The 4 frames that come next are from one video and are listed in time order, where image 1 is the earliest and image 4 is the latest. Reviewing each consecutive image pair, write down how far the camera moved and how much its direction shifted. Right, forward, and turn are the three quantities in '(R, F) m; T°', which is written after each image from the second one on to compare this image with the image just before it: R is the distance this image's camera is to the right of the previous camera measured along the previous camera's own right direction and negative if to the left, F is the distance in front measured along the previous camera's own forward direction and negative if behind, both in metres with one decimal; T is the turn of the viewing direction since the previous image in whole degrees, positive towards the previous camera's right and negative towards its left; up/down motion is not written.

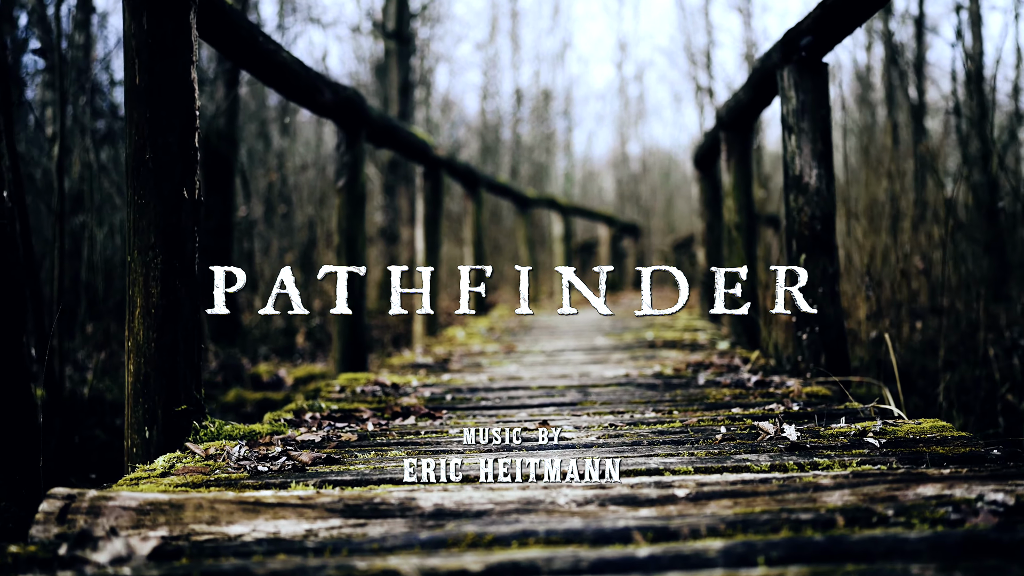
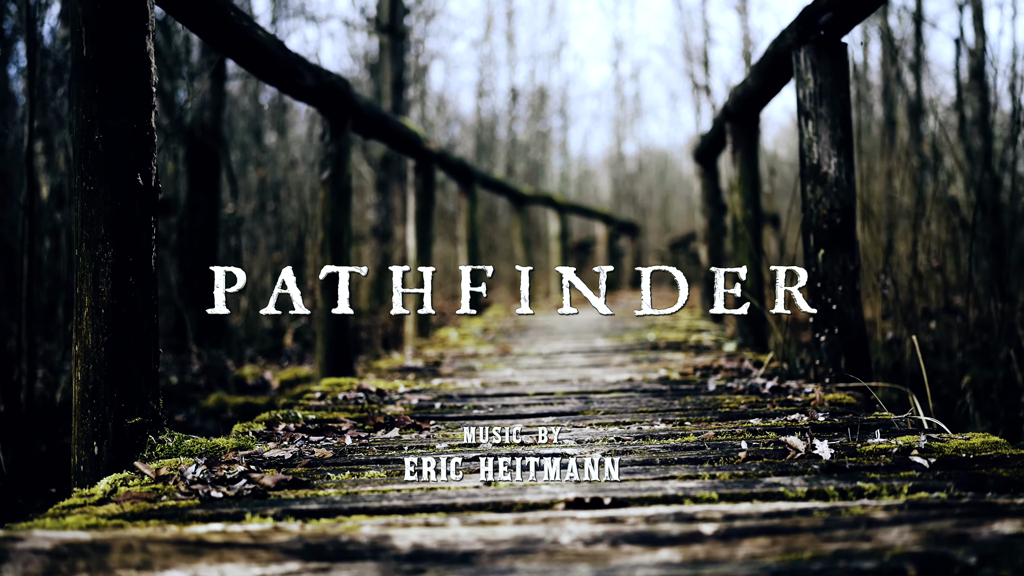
(0.0, +1.5) m; 0°
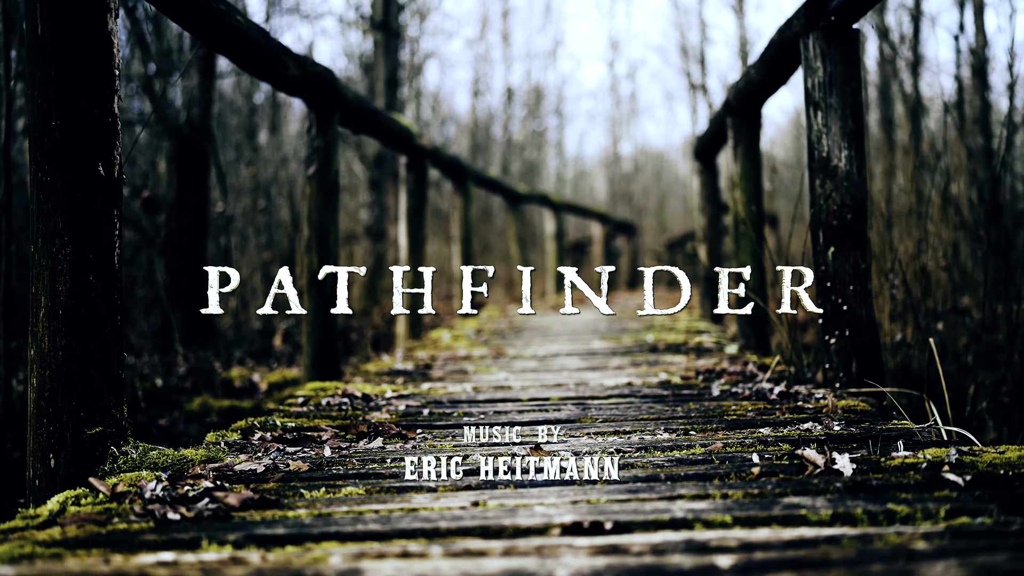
(+0.1, +0.9) m; 0°
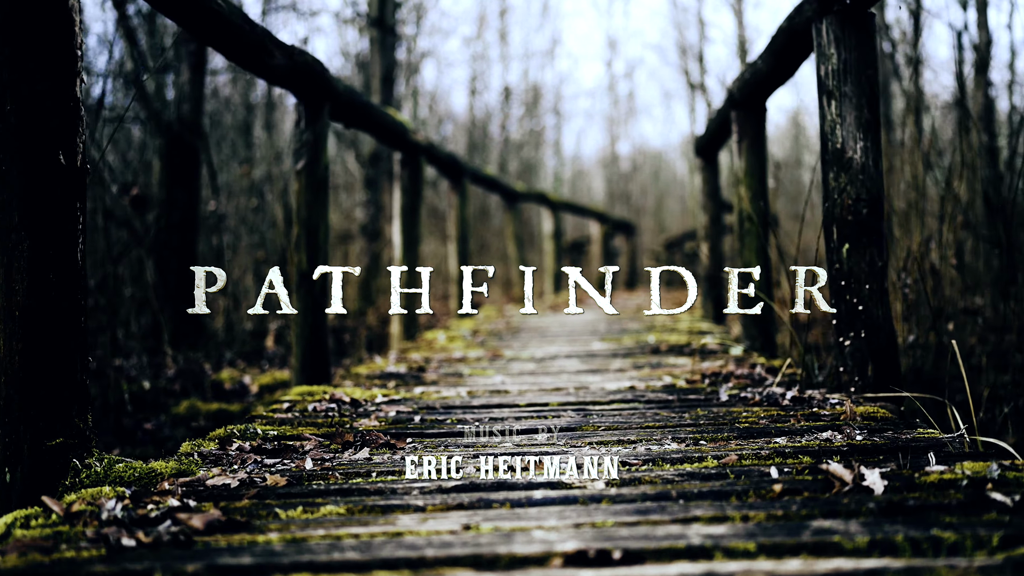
(0.0, +0.9) m; 0°
